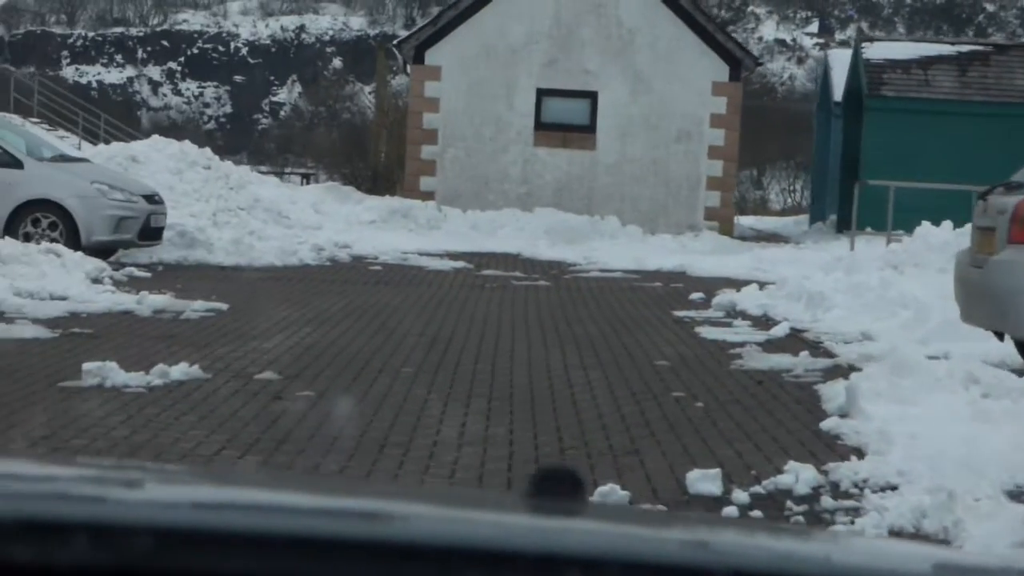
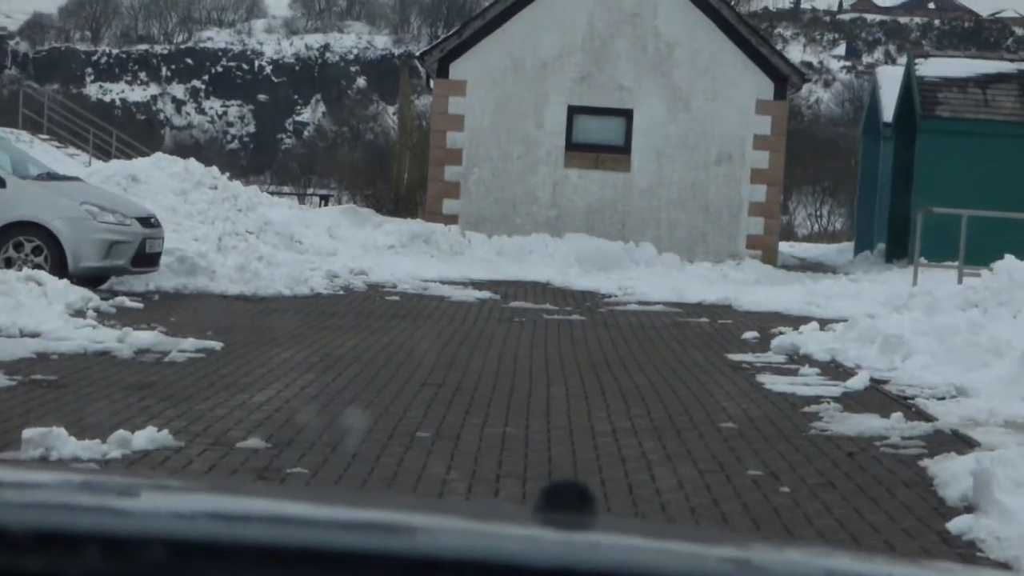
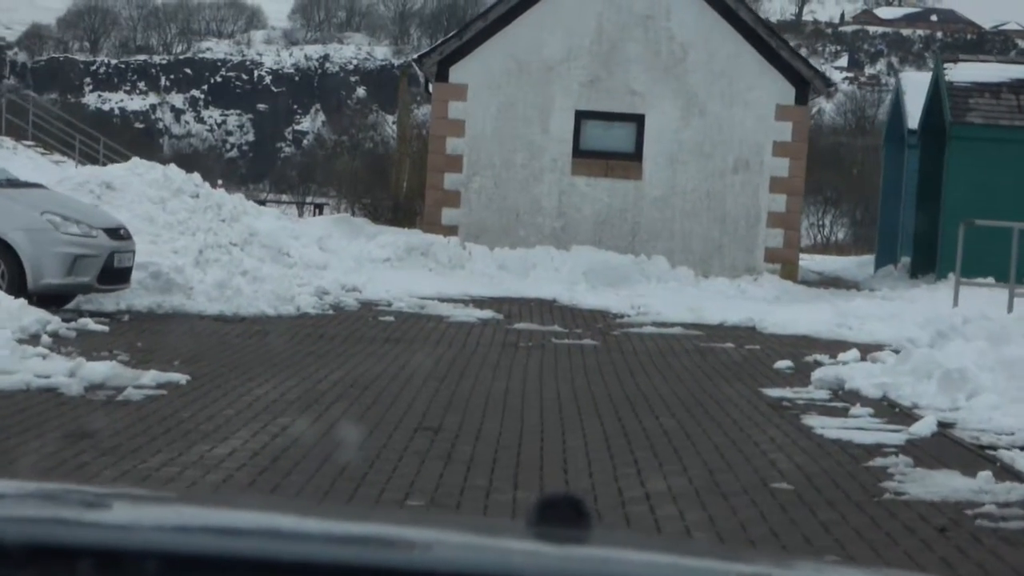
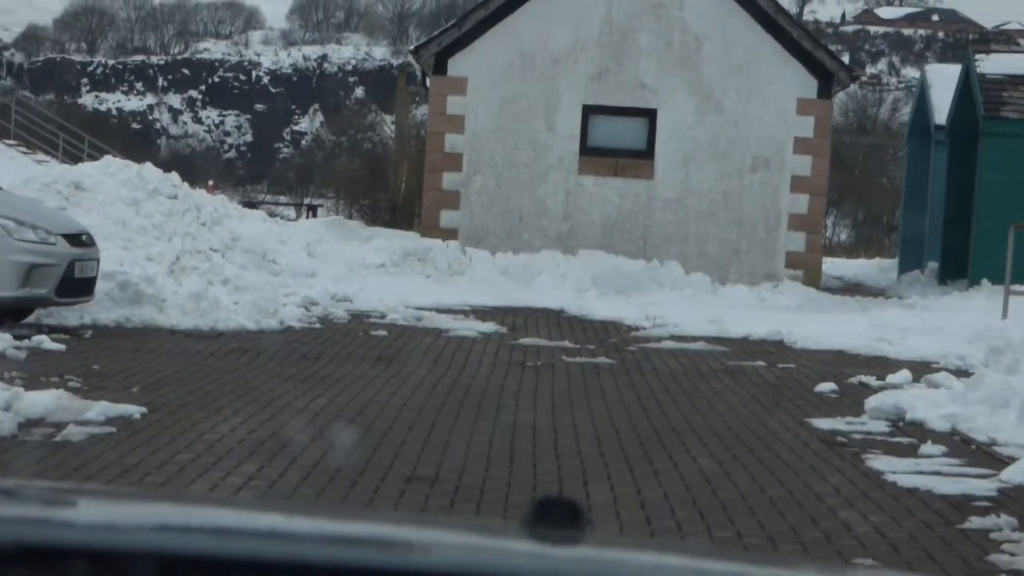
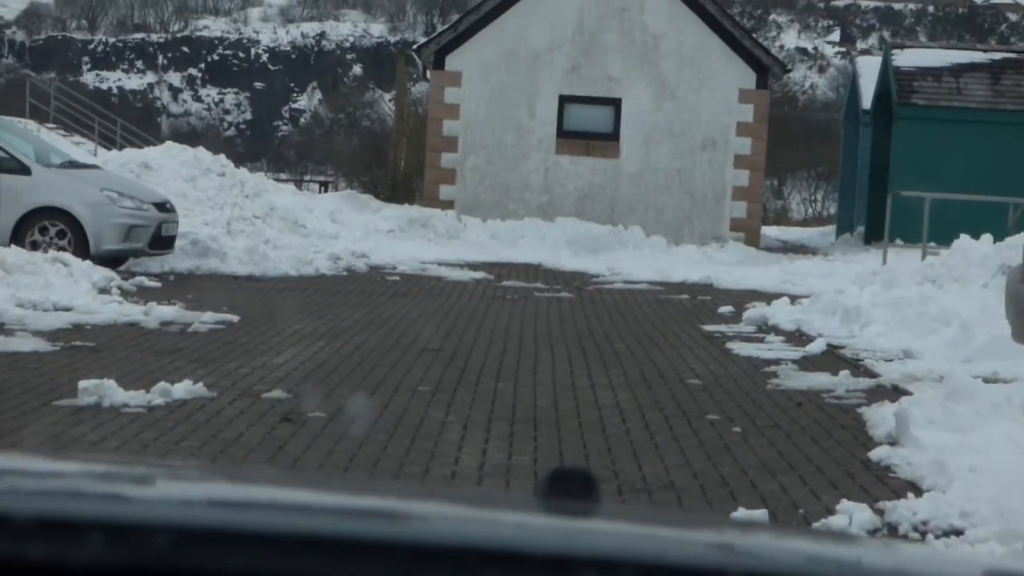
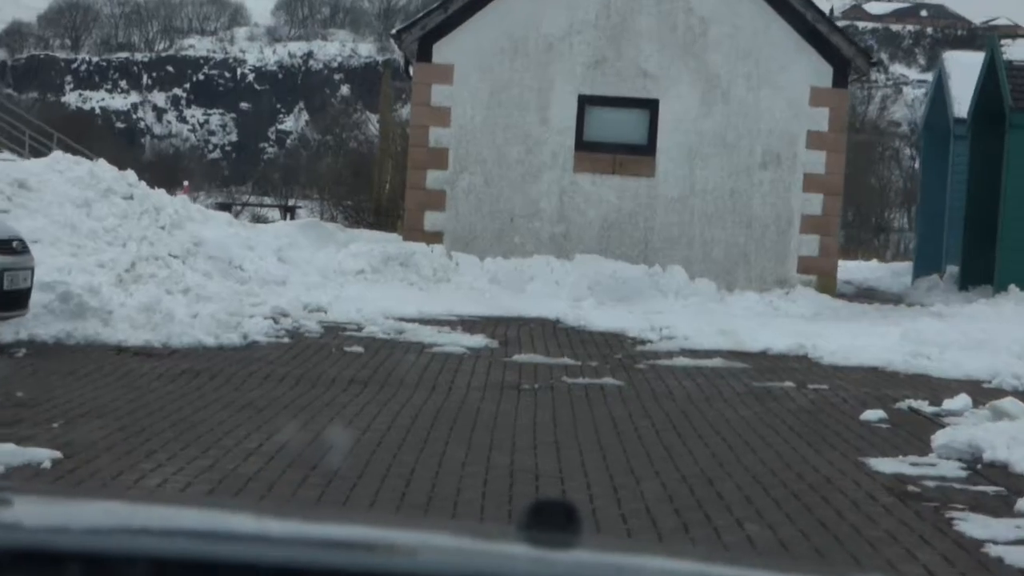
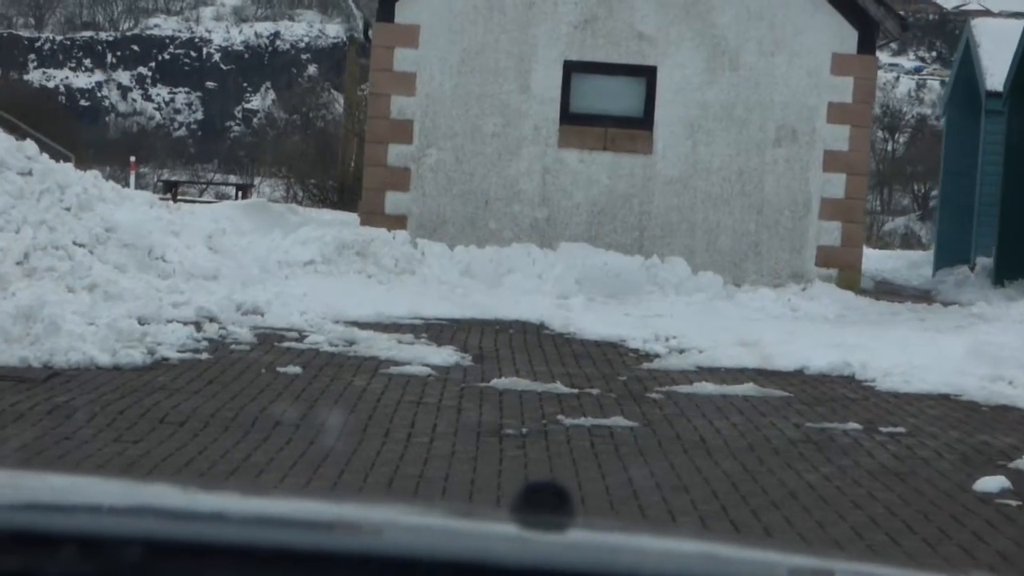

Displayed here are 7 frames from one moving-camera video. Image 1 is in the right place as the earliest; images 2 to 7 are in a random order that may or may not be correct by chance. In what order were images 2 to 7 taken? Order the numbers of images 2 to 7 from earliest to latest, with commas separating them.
5, 2, 3, 4, 6, 7
